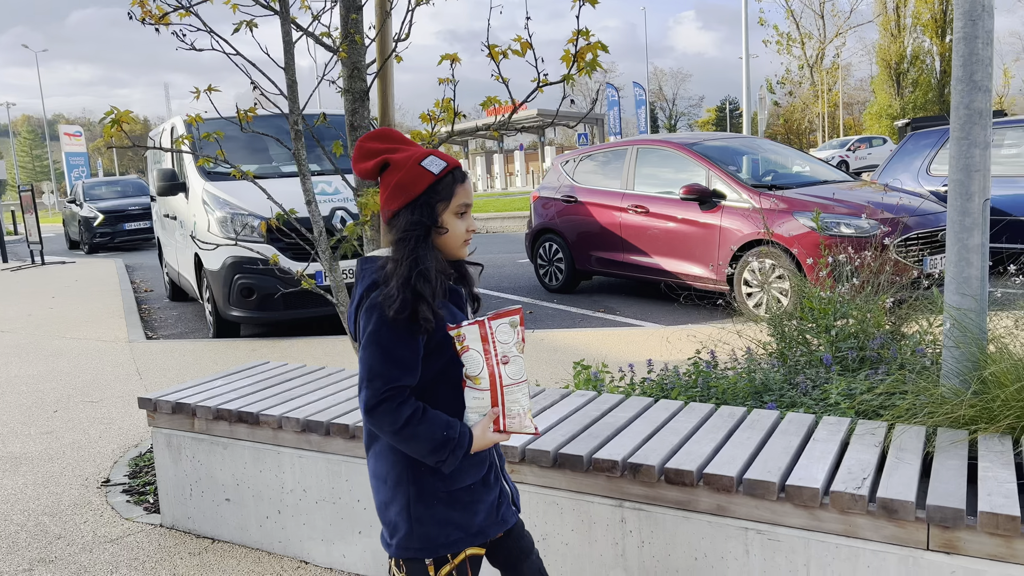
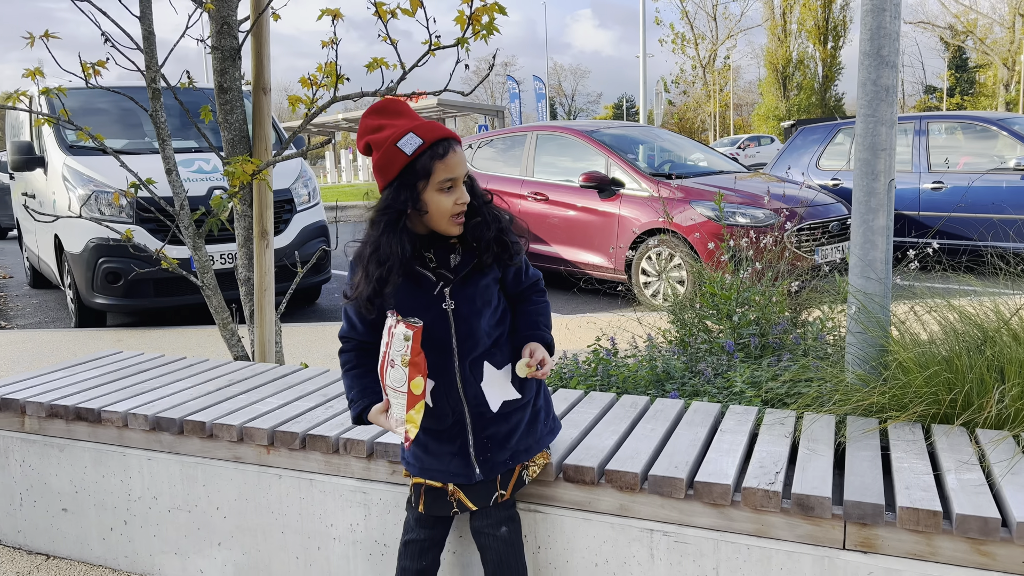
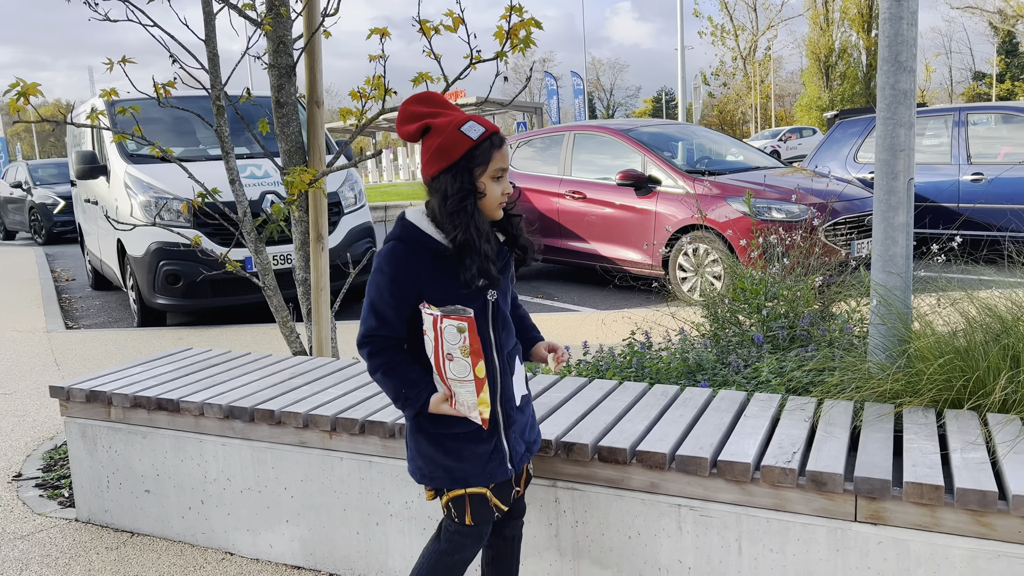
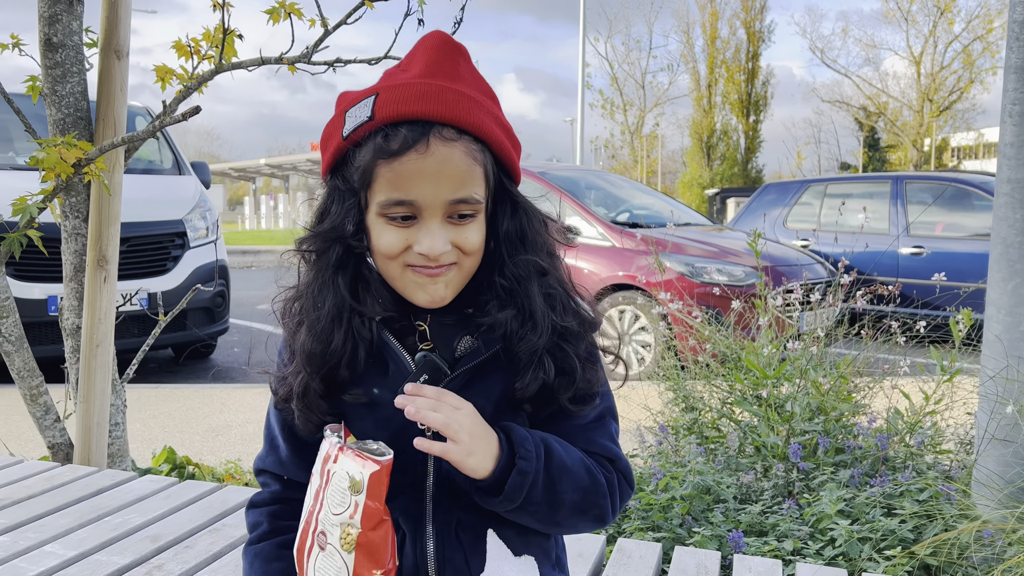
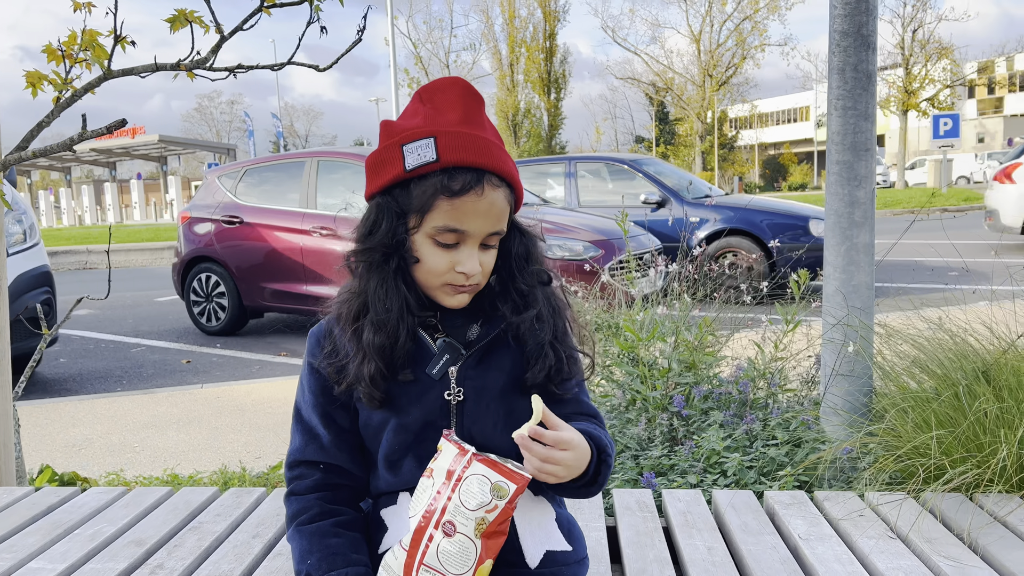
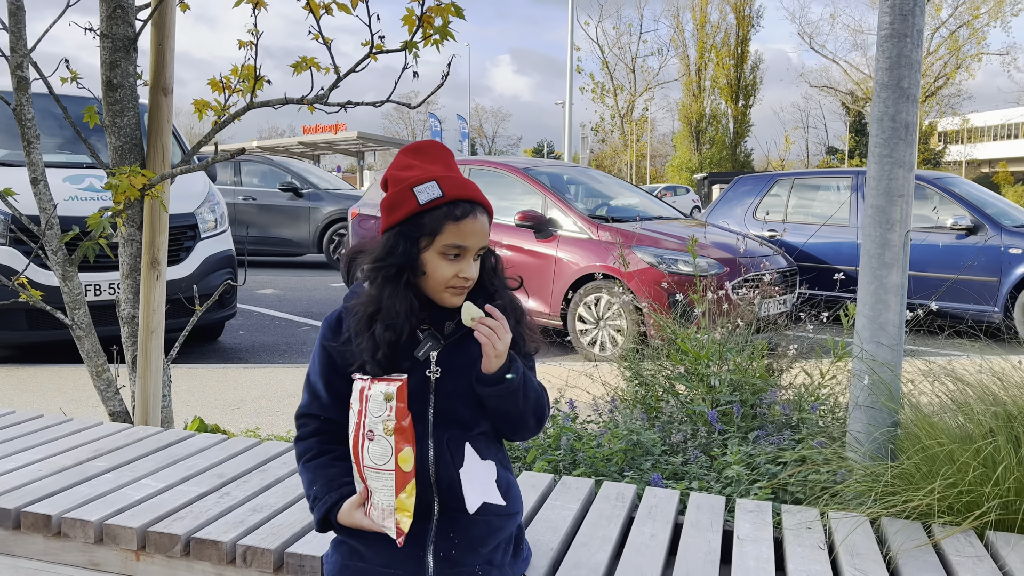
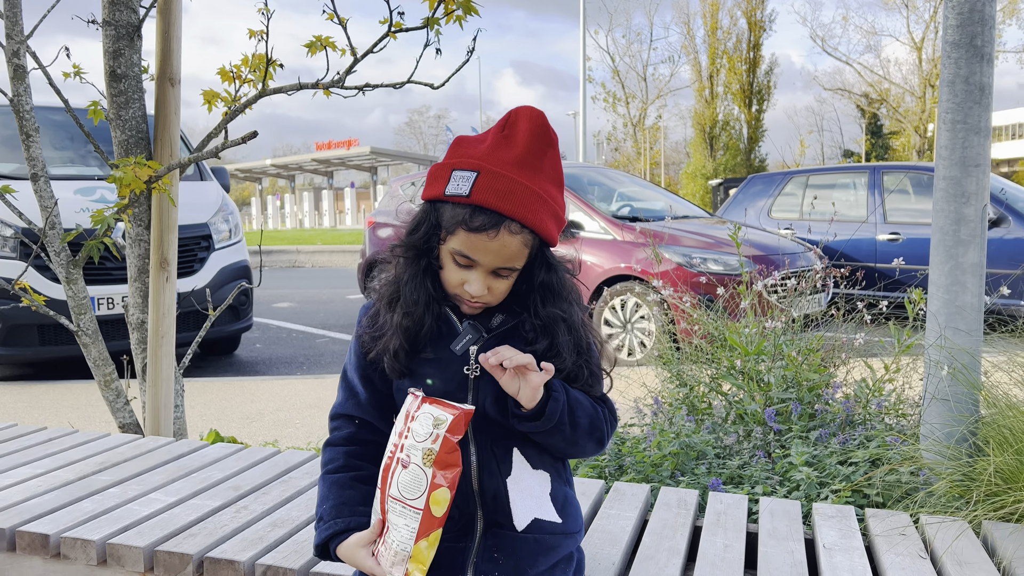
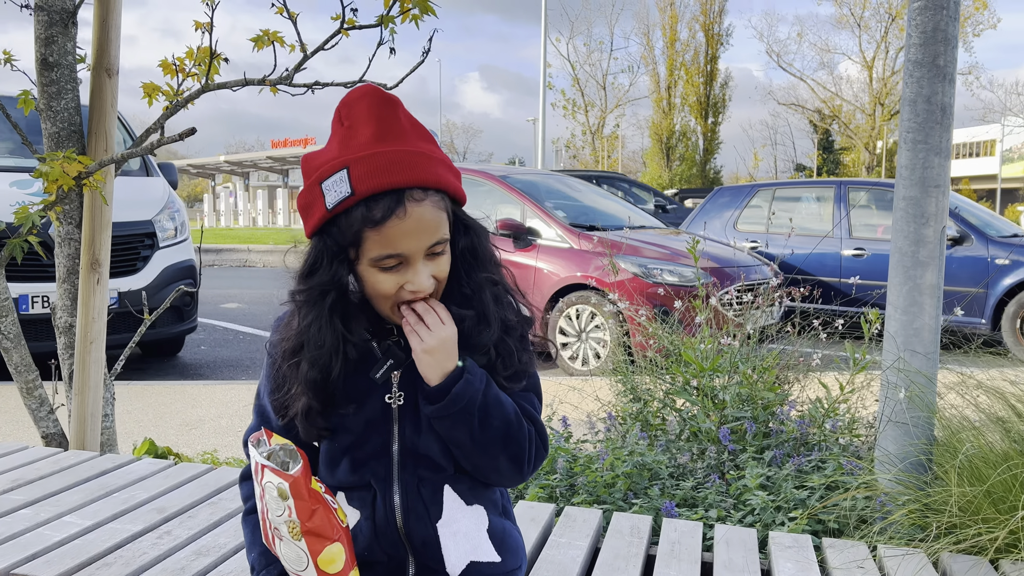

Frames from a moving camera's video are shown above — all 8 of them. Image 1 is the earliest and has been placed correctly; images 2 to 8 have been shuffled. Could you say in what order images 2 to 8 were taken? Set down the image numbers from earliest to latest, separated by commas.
3, 2, 6, 8, 4, 7, 5
